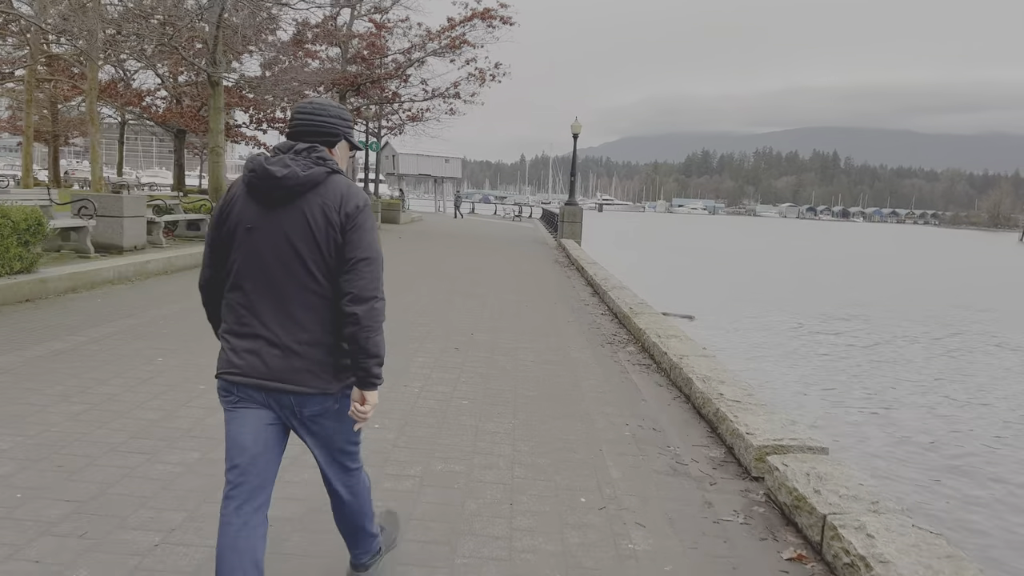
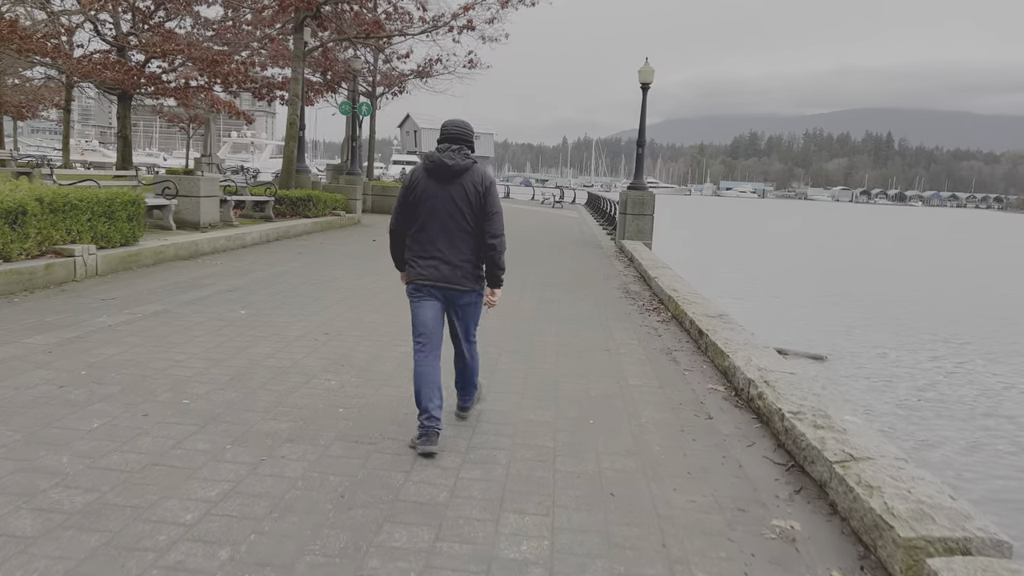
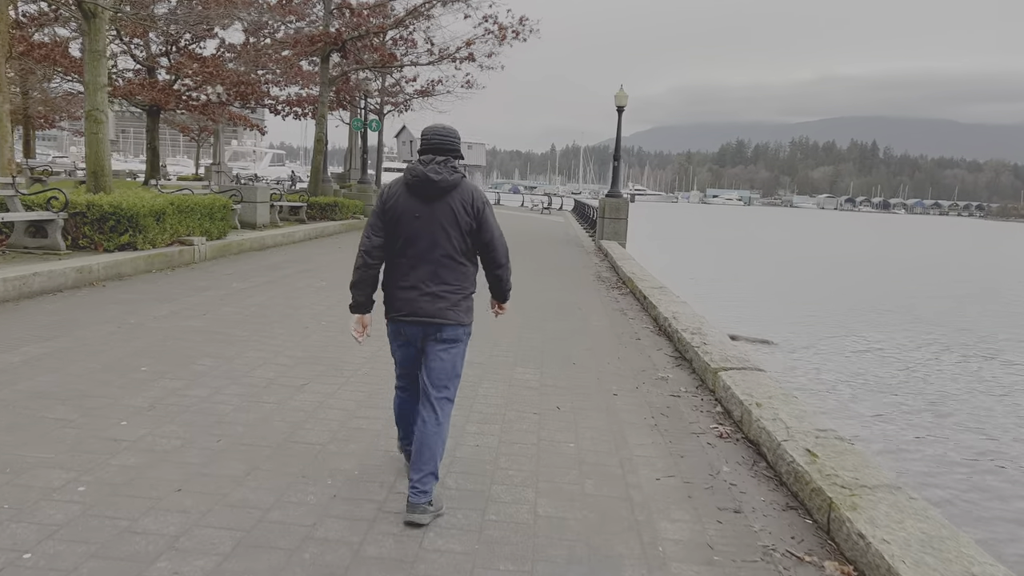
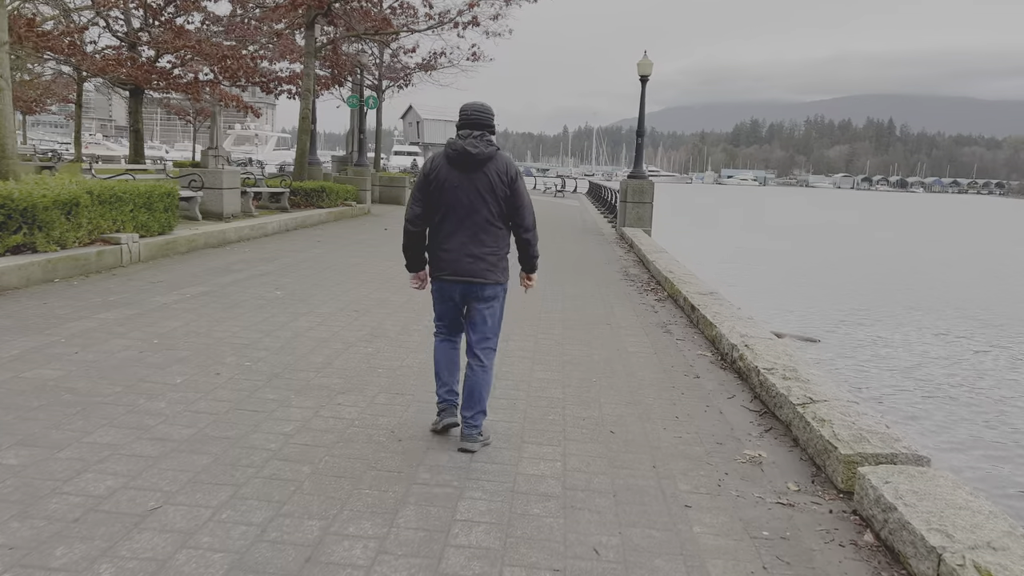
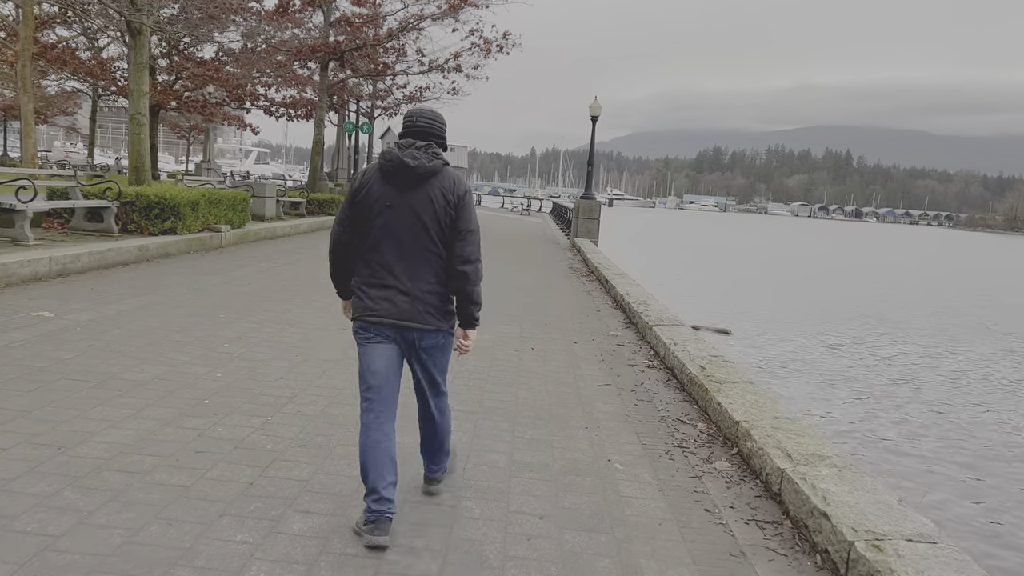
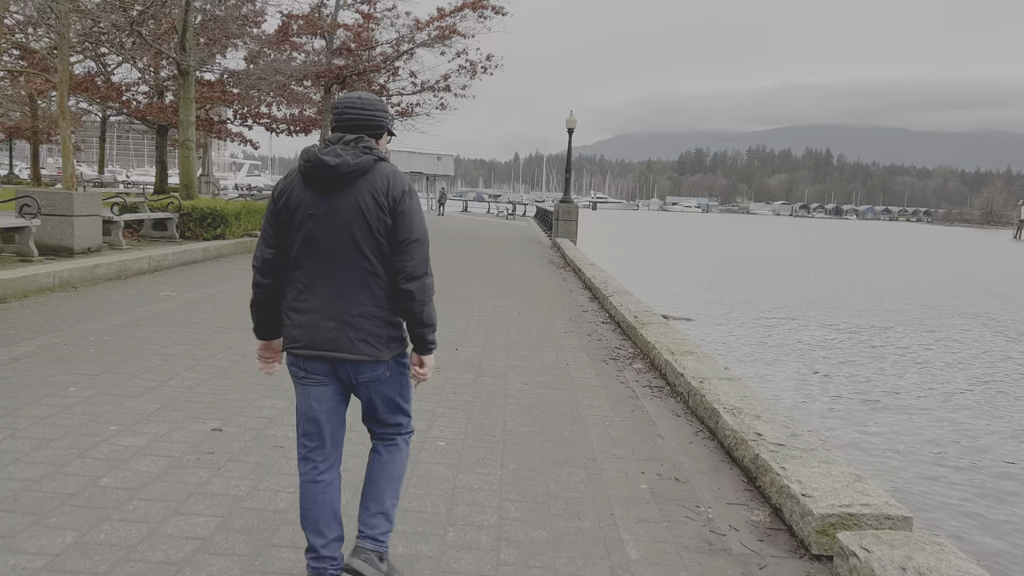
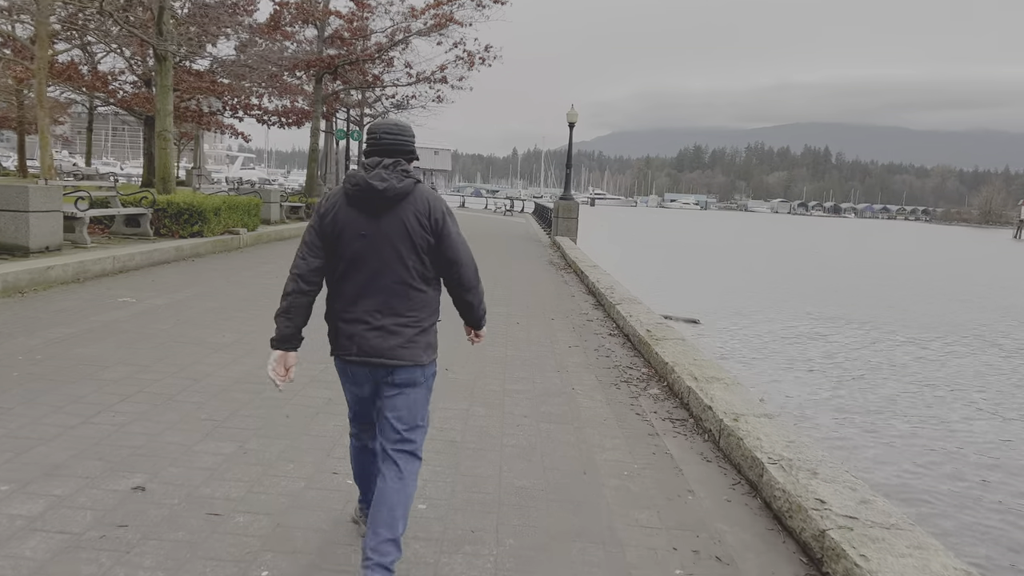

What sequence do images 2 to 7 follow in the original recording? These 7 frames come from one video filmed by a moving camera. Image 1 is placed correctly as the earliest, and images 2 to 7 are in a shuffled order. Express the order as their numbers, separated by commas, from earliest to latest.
6, 7, 5, 3, 4, 2
